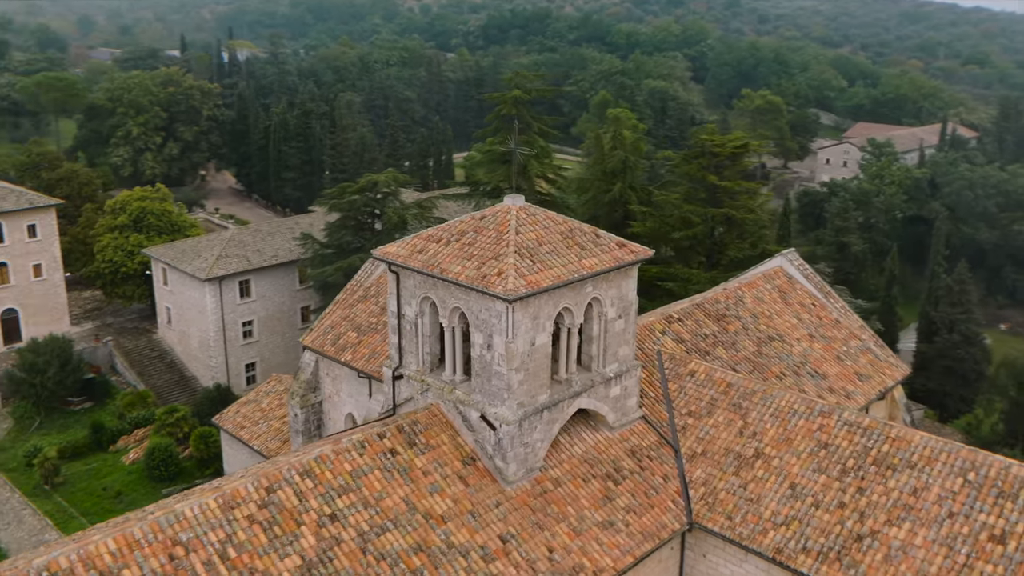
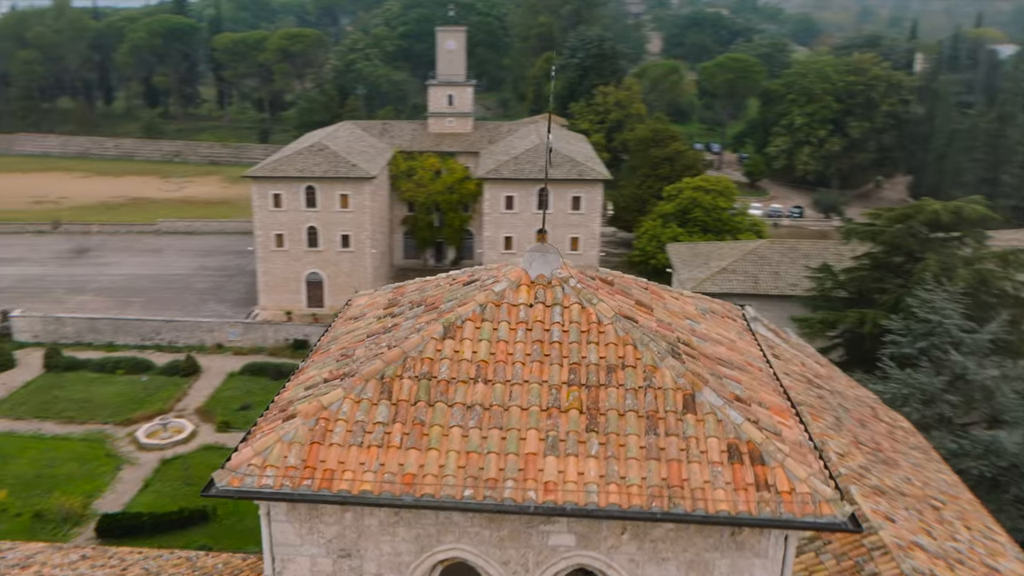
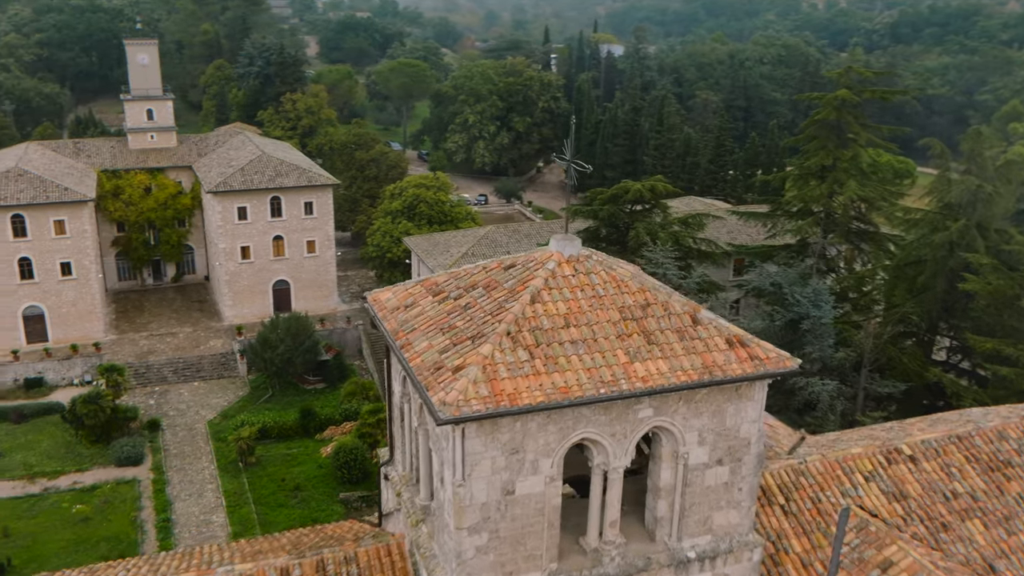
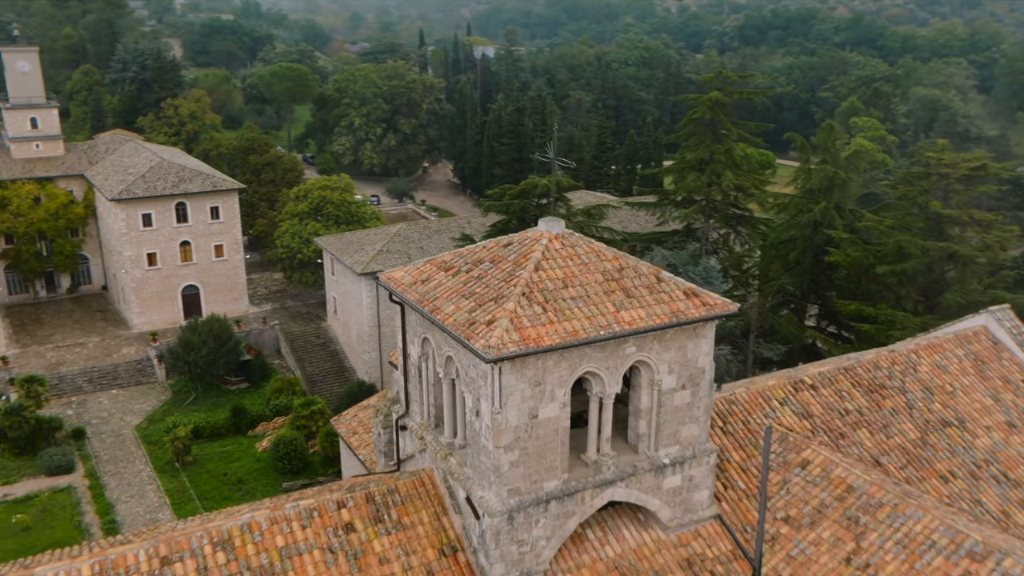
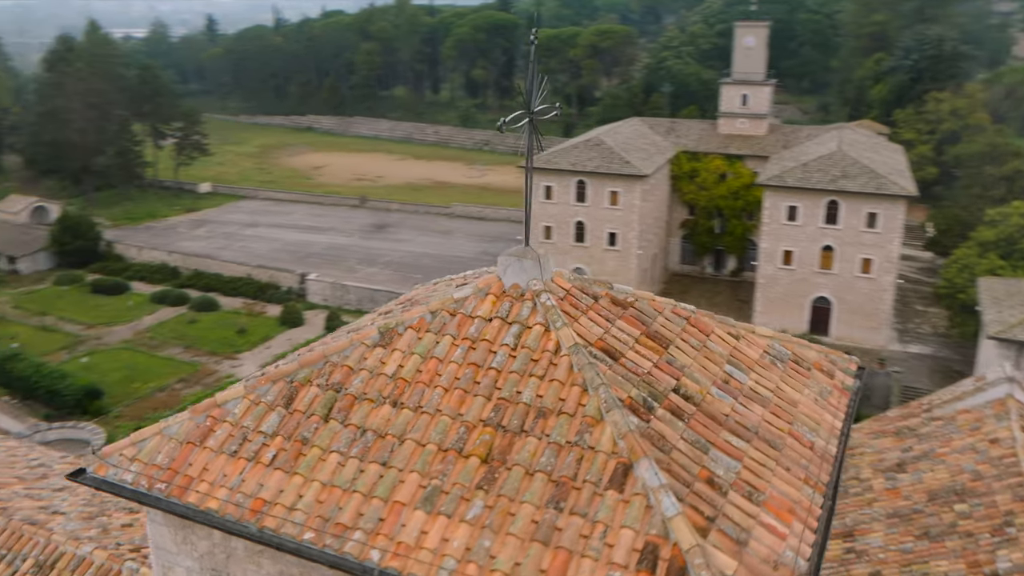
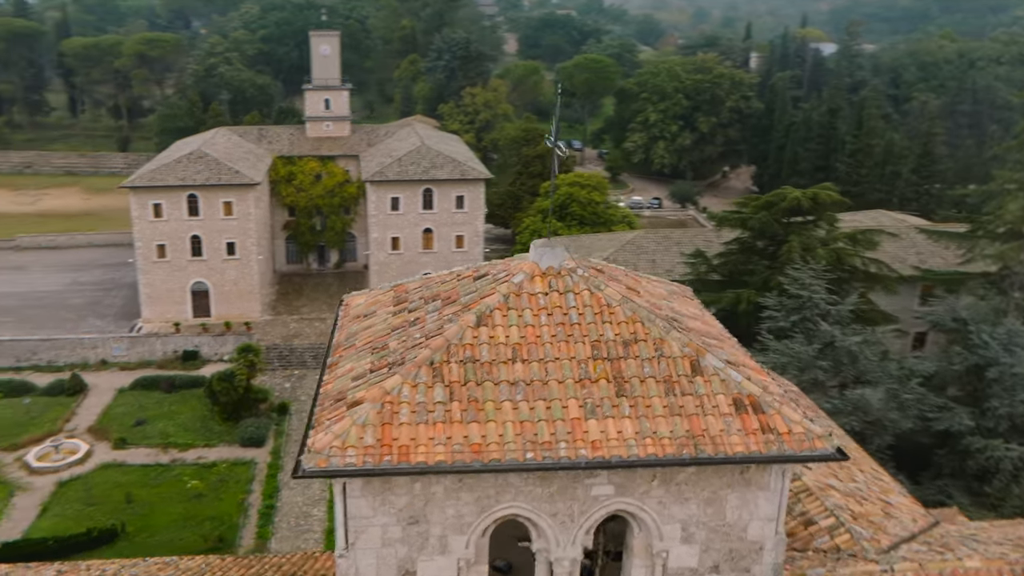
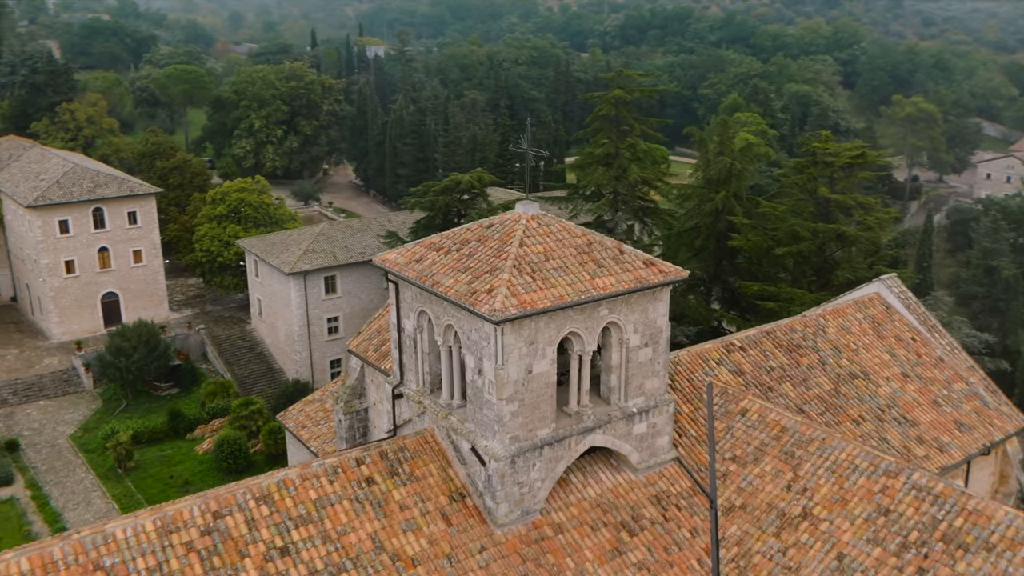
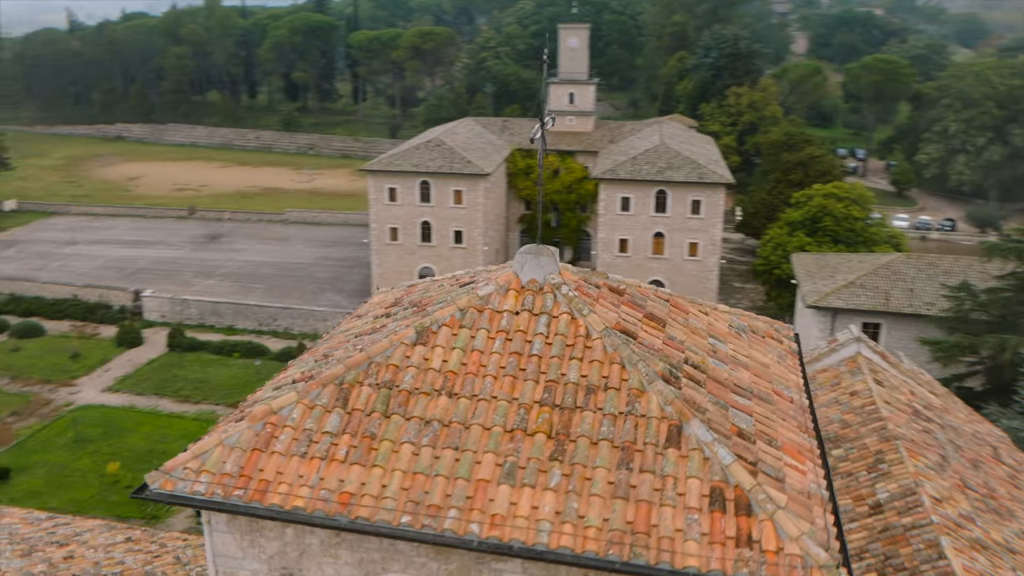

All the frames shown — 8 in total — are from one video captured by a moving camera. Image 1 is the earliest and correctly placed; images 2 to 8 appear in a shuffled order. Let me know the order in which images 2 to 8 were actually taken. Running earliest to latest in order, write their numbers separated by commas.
7, 4, 3, 6, 2, 8, 5
